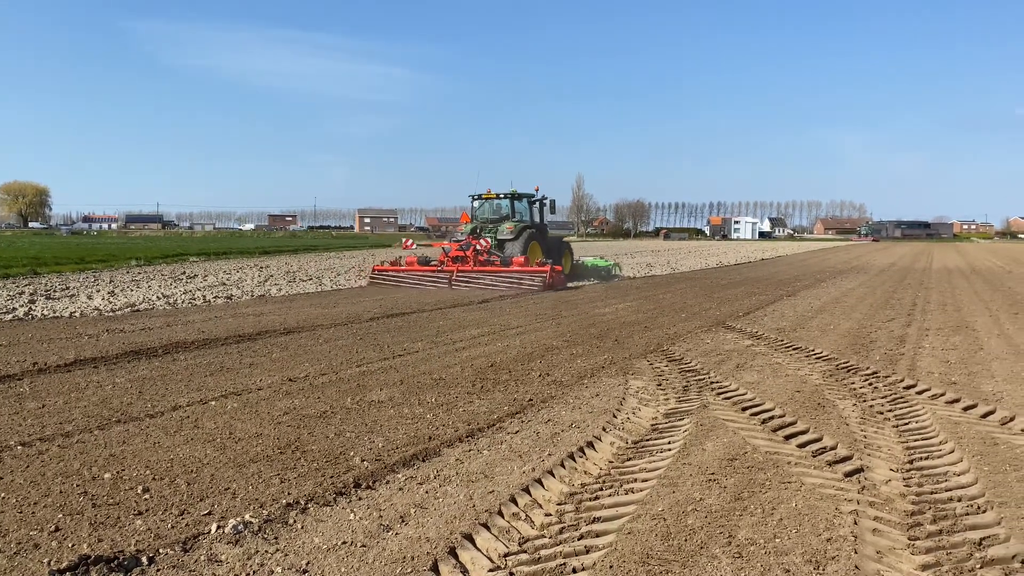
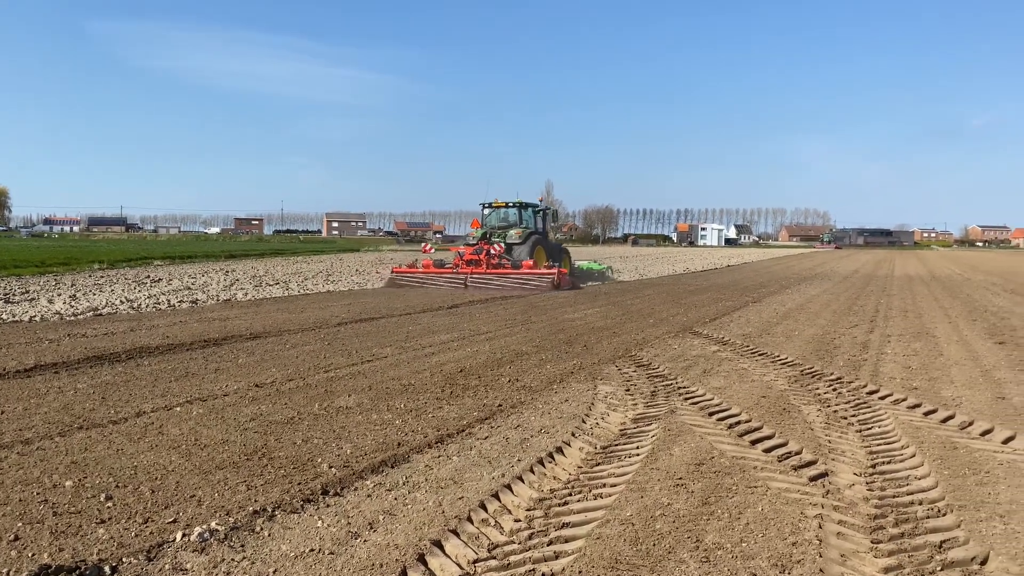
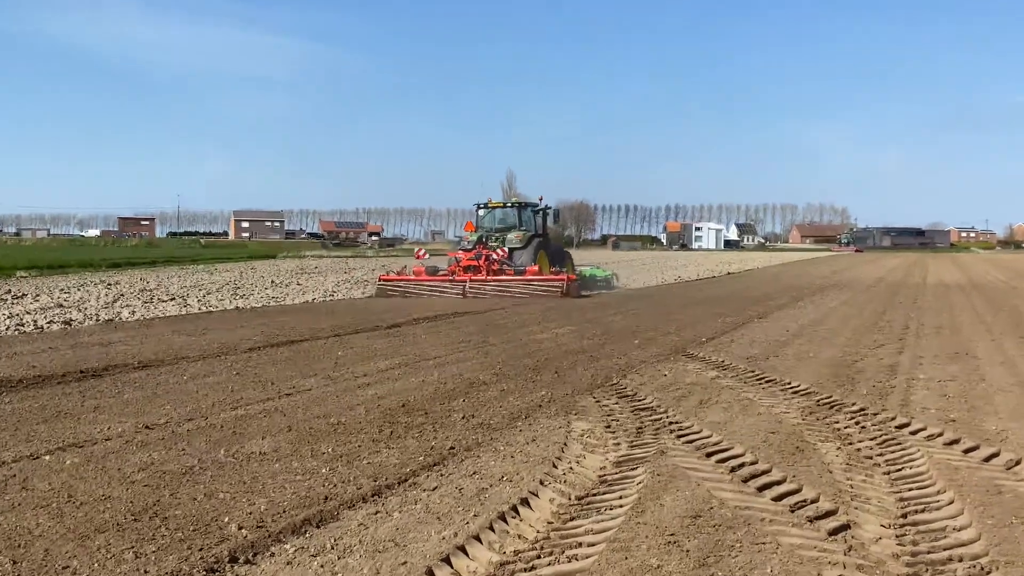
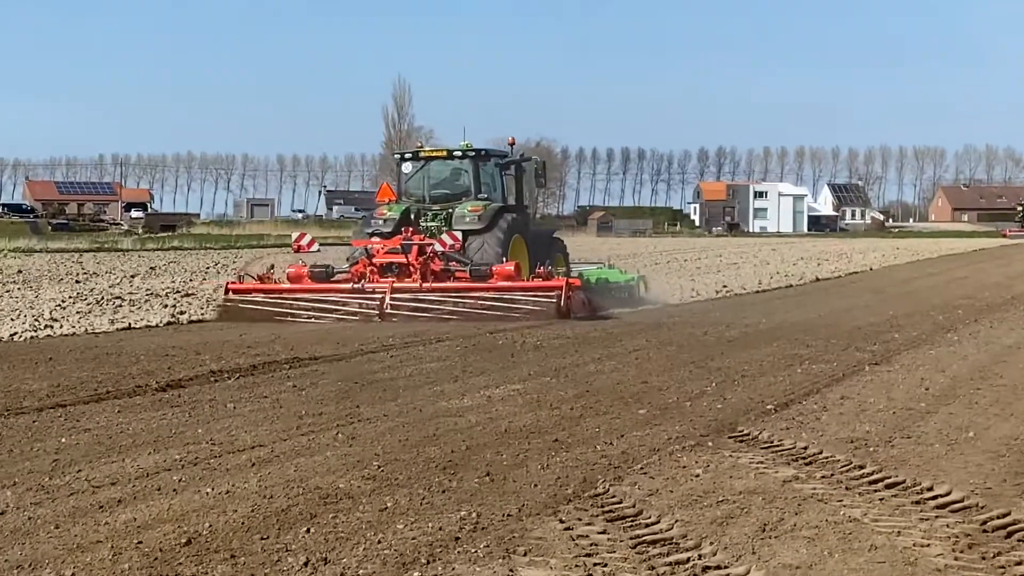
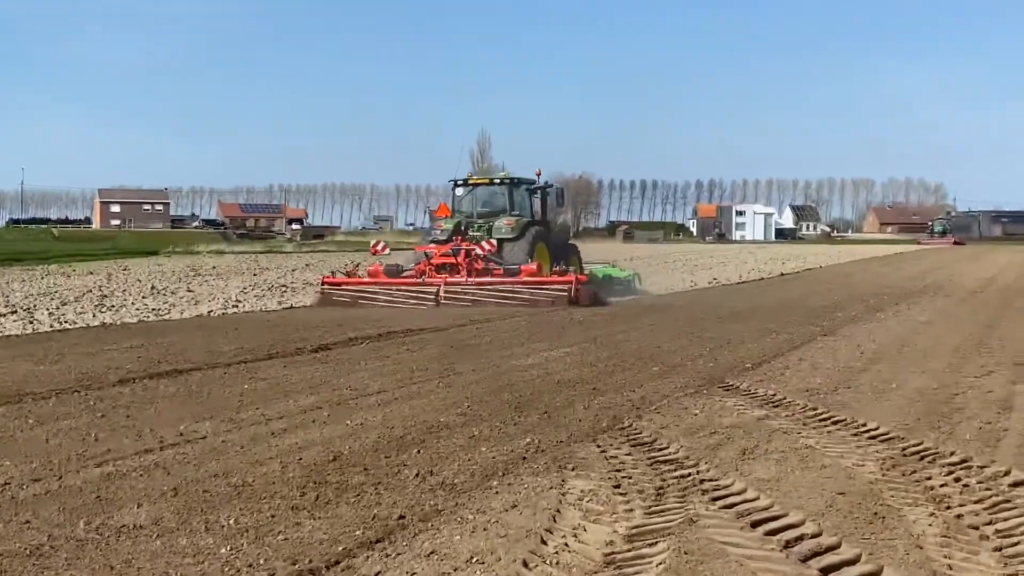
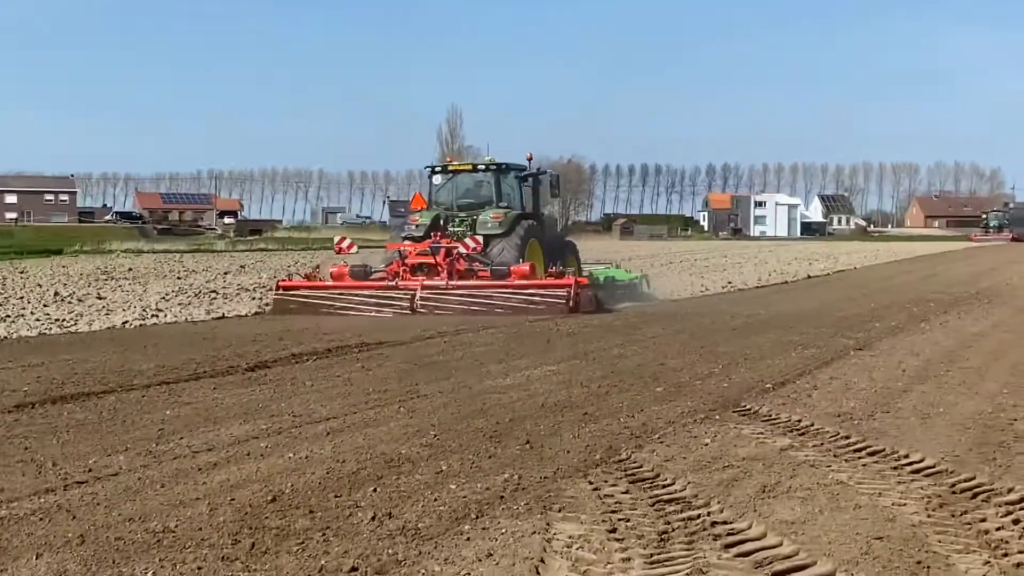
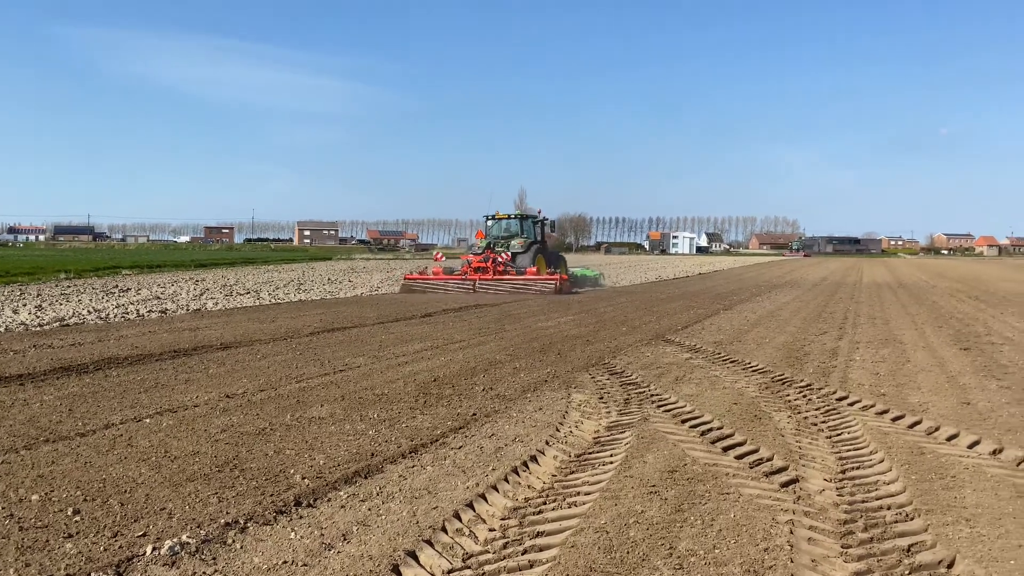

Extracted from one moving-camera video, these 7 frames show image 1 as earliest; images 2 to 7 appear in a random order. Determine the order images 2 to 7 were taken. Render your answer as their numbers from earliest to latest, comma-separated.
2, 7, 3, 5, 6, 4
